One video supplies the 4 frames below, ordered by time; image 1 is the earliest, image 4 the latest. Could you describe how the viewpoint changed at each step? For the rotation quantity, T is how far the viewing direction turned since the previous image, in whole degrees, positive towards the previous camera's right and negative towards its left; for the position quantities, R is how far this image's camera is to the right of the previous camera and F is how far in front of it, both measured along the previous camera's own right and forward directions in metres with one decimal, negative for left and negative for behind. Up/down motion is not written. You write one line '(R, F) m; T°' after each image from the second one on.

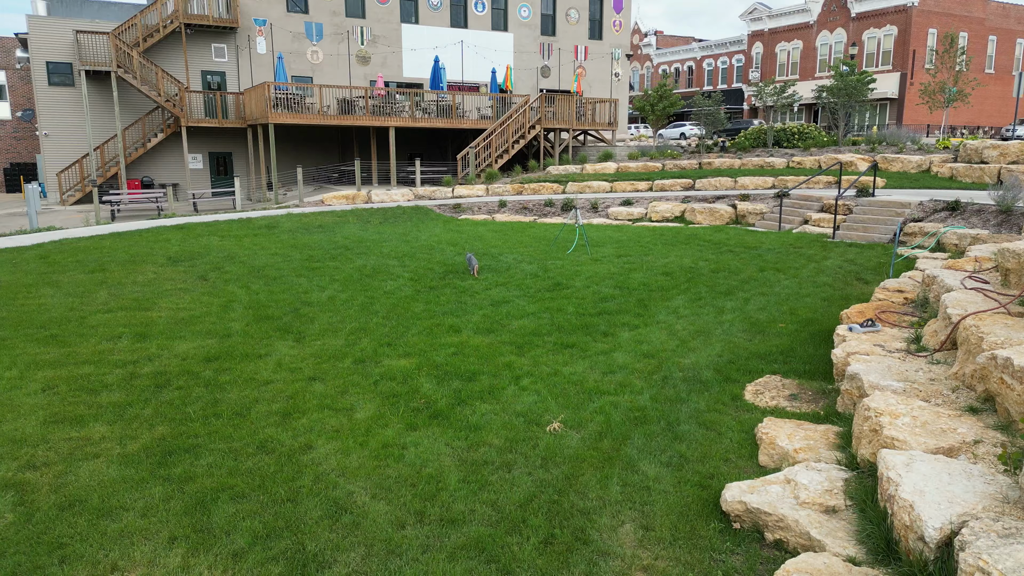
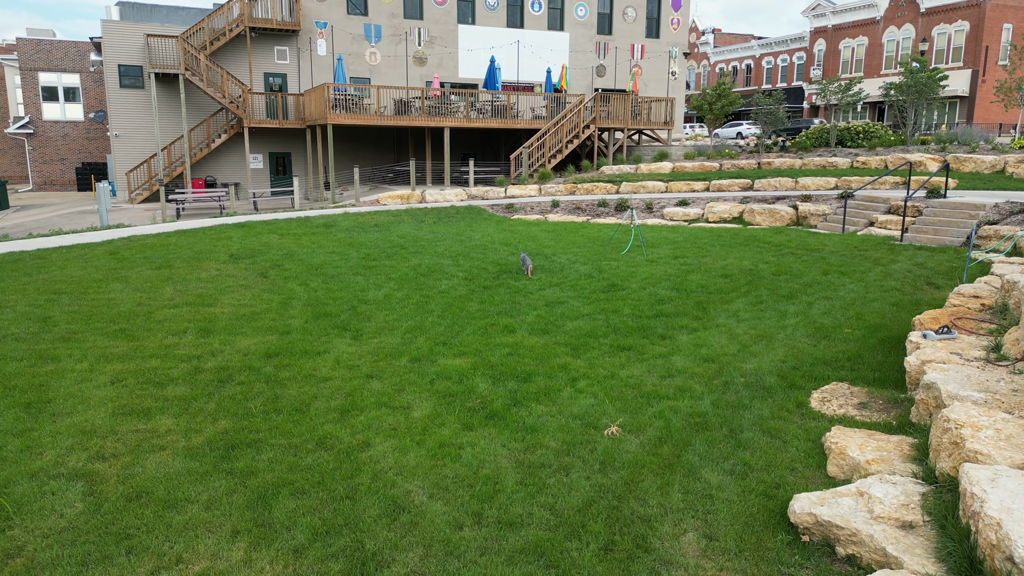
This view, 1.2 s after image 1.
(-0.1, +0.1) m; -4°
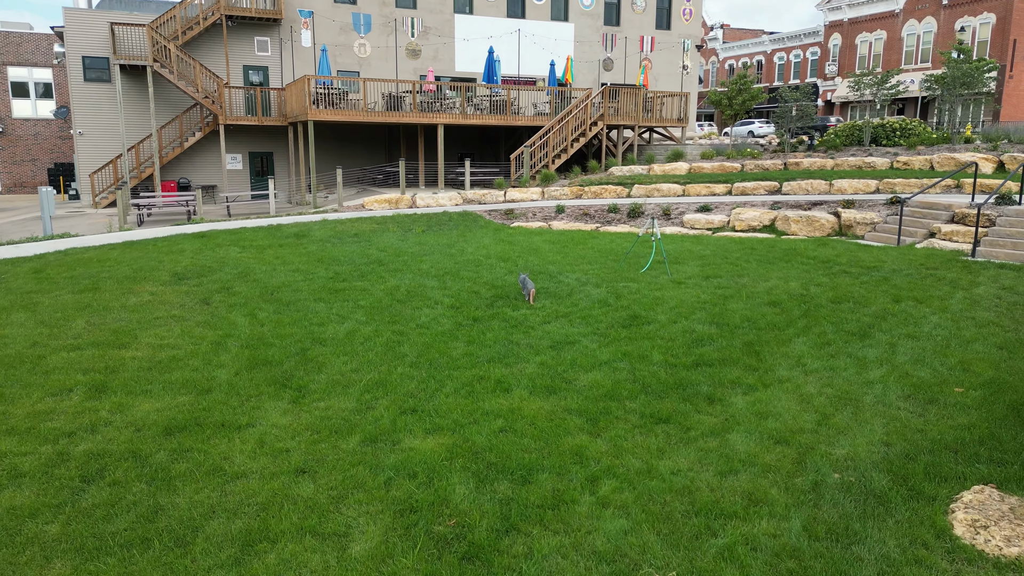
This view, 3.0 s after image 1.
(+0.1, +1.9) m; 0°
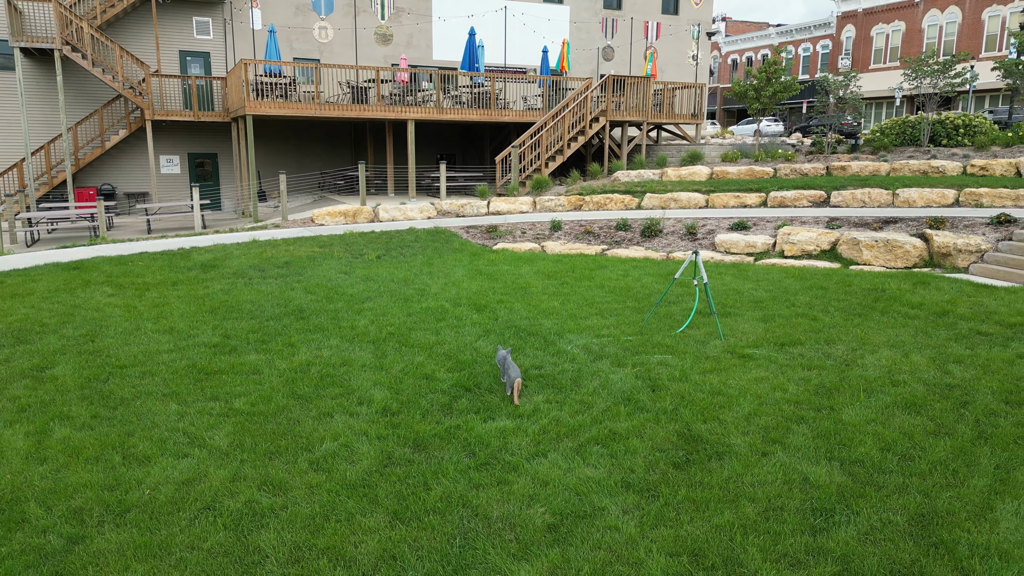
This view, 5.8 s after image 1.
(+0.1, +3.1) m; +1°
